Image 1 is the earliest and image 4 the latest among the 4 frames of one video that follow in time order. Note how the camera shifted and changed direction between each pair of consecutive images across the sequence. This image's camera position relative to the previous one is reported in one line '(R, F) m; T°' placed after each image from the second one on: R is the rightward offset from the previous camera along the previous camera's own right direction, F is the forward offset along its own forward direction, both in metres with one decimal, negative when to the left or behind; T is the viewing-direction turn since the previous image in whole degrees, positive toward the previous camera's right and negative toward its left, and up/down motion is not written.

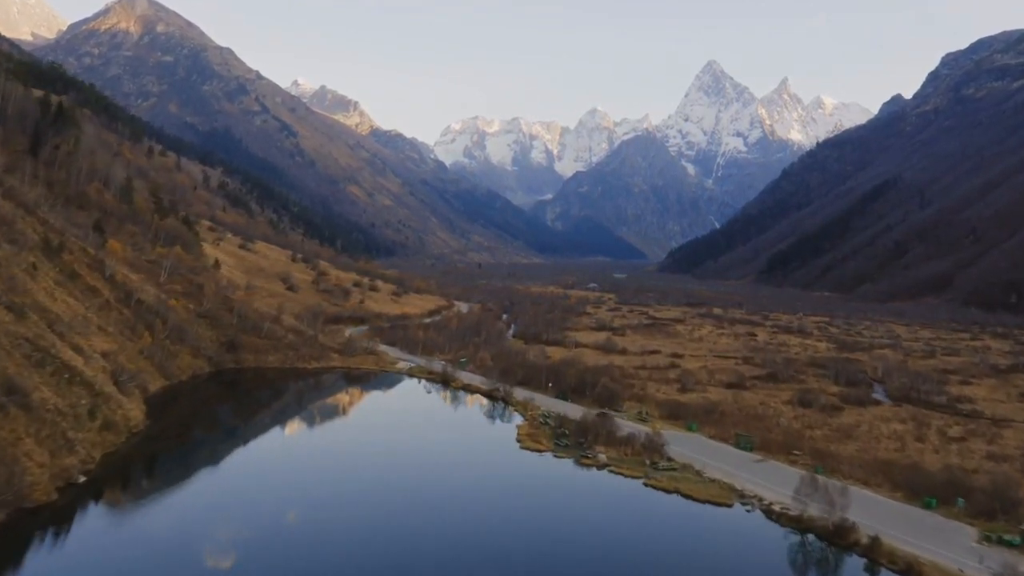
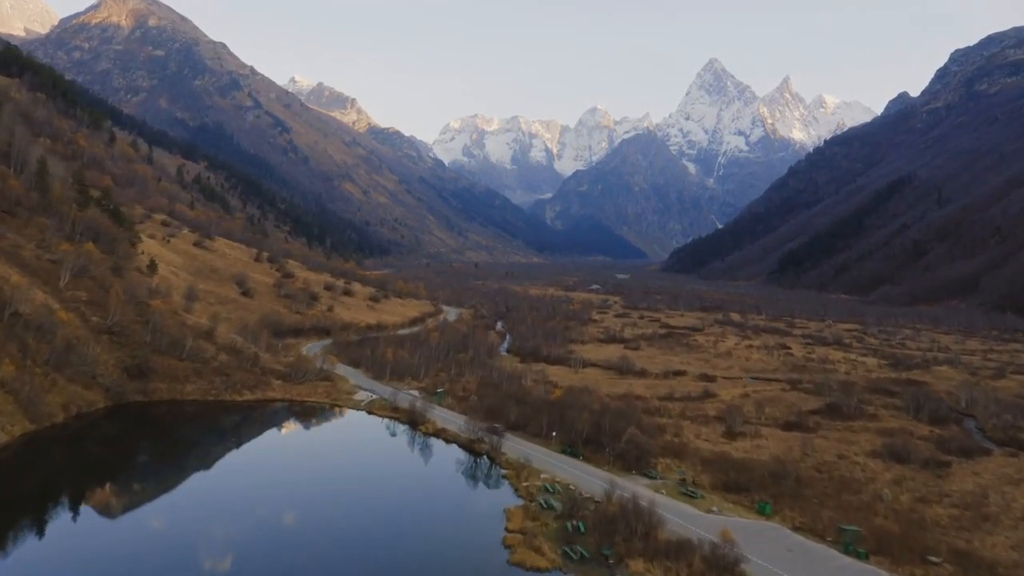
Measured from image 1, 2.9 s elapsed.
(+0.6, +17.1) m; 0°
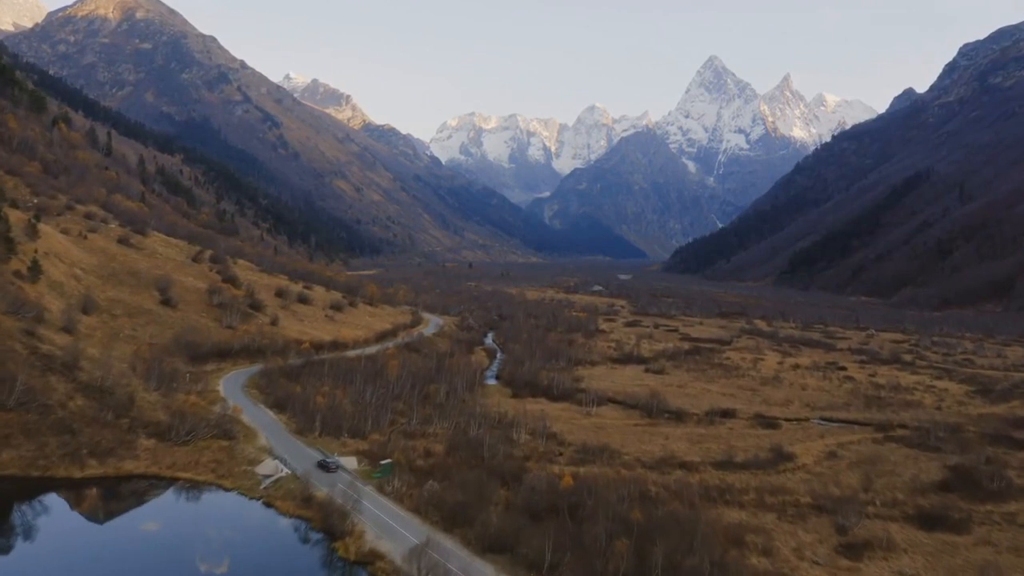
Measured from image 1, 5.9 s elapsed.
(+0.7, +20.0) m; 0°
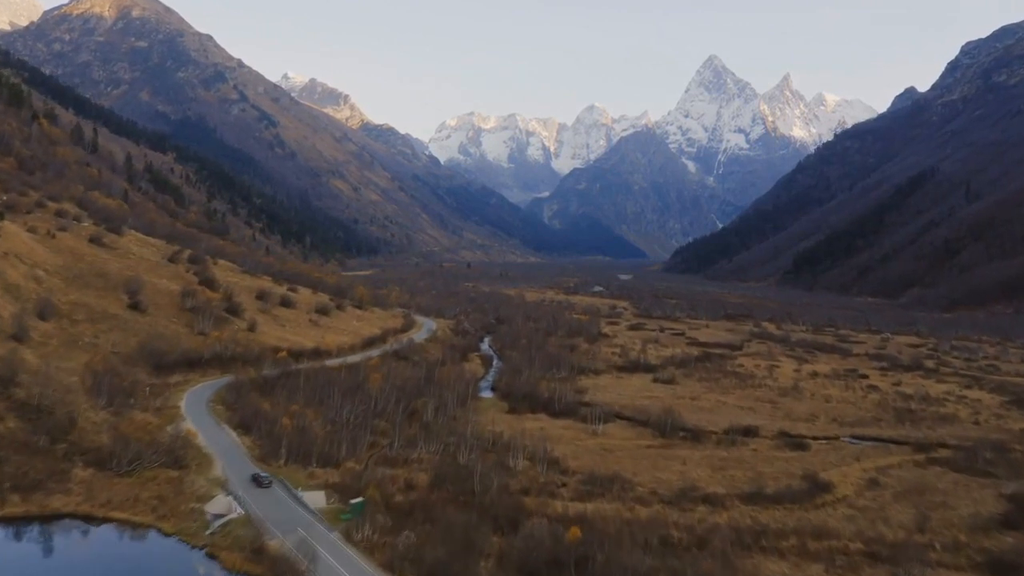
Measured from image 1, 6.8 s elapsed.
(+0.2, +5.8) m; 0°
